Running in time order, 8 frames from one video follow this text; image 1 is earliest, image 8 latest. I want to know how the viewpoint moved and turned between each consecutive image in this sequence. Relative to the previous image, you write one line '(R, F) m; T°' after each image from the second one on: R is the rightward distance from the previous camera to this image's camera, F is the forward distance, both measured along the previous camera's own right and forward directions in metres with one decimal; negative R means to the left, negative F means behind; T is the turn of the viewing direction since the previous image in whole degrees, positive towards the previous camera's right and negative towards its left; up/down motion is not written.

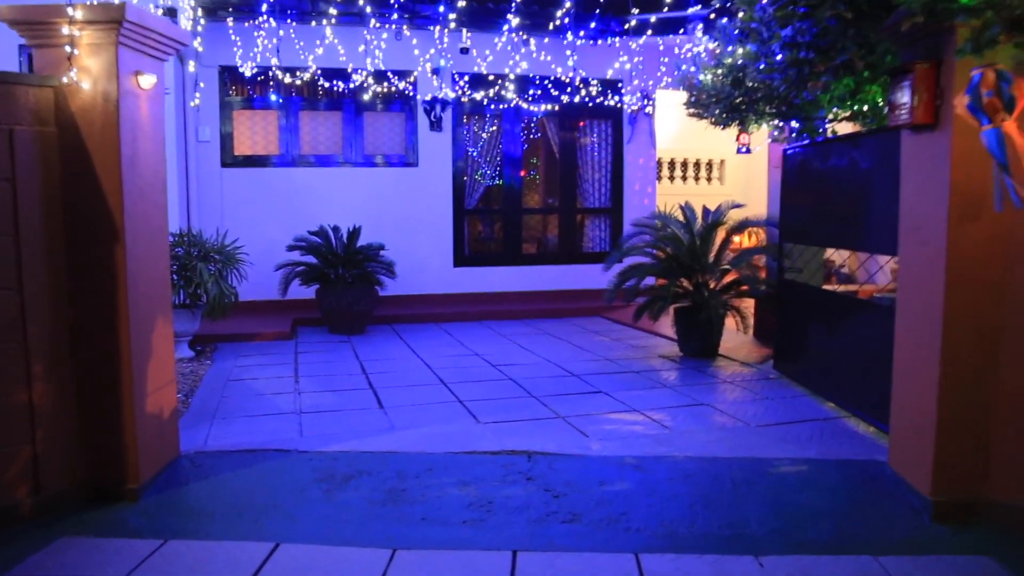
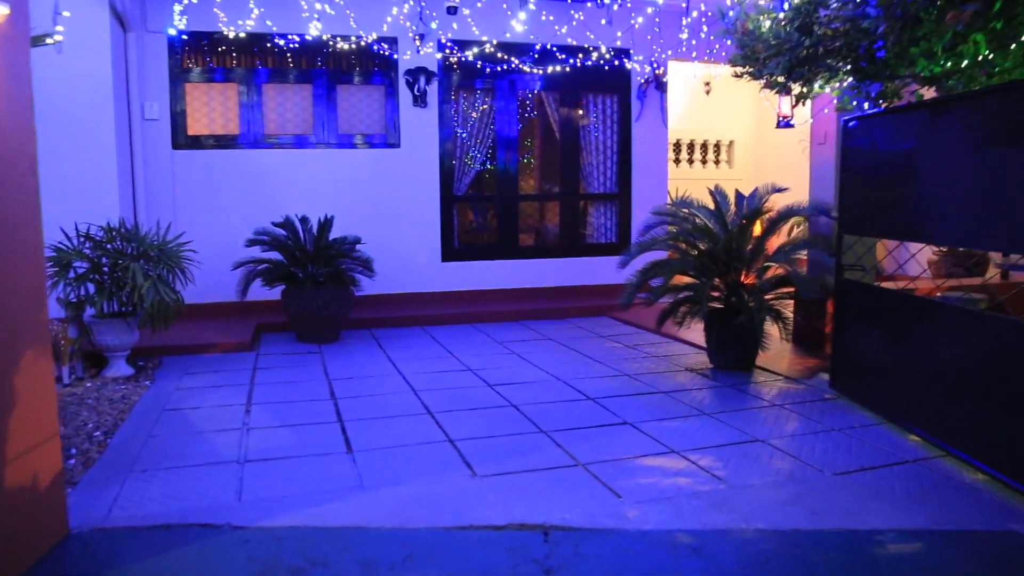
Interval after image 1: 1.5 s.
(-0.1, +1.1) m; +1°
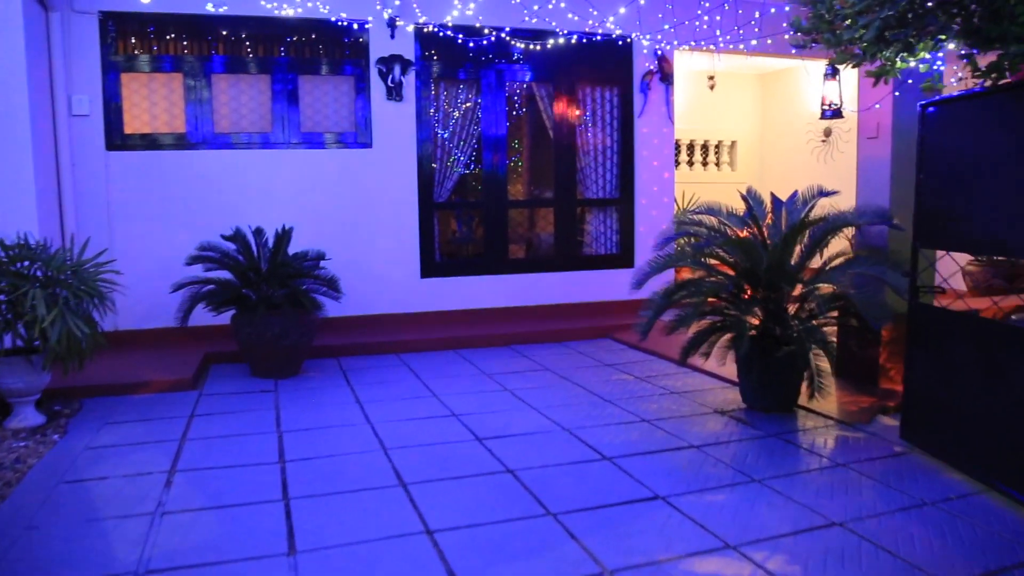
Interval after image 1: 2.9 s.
(-0.1, +1.0) m; +1°
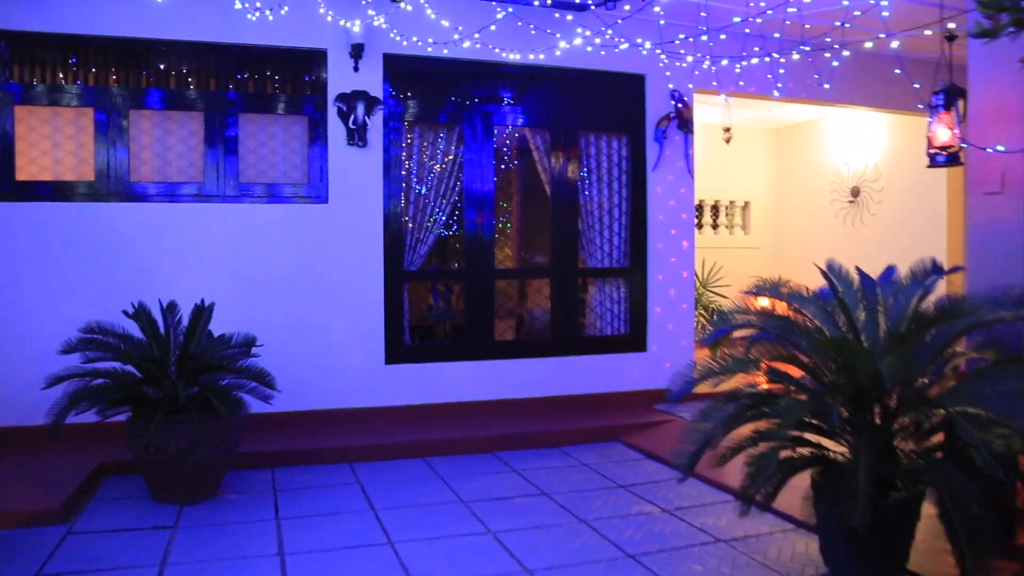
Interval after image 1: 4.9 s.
(0.0, +1.3) m; +1°
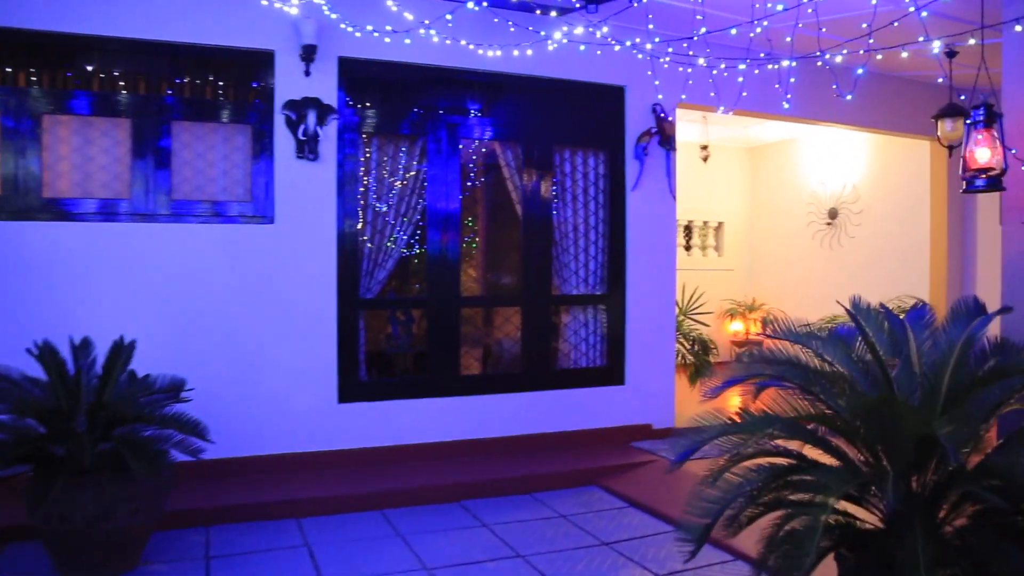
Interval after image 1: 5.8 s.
(-0.1, +0.5) m; +3°
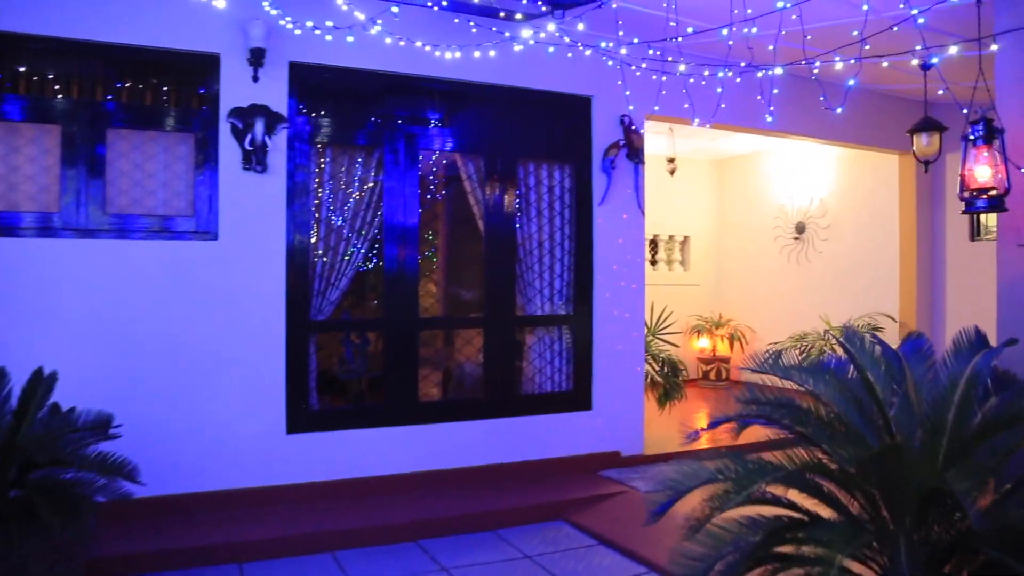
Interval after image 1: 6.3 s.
(0.0, +0.3) m; +3°
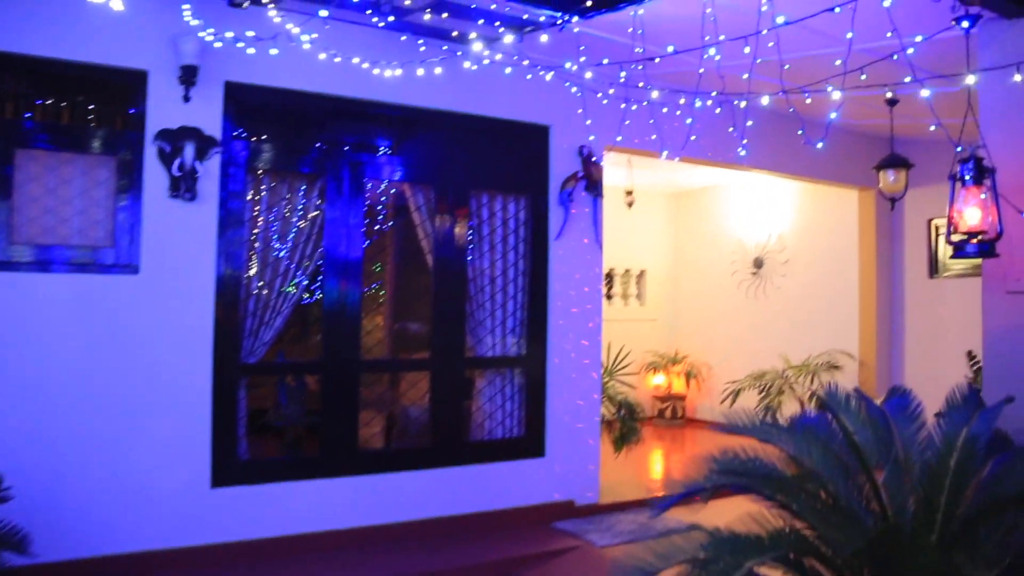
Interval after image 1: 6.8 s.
(0.0, +0.3) m; +4°
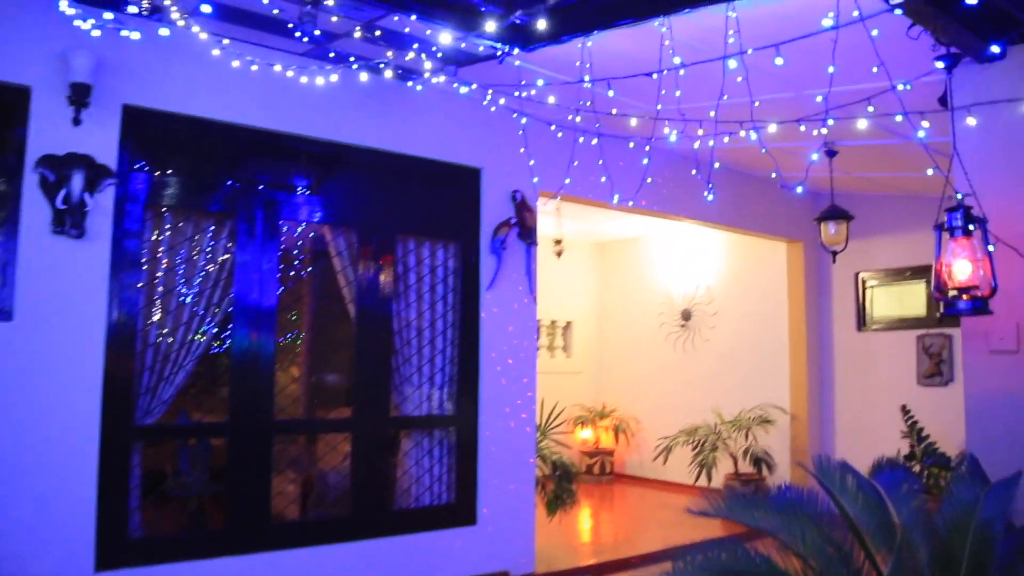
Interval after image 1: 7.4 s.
(-0.1, +0.3) m; +6°
